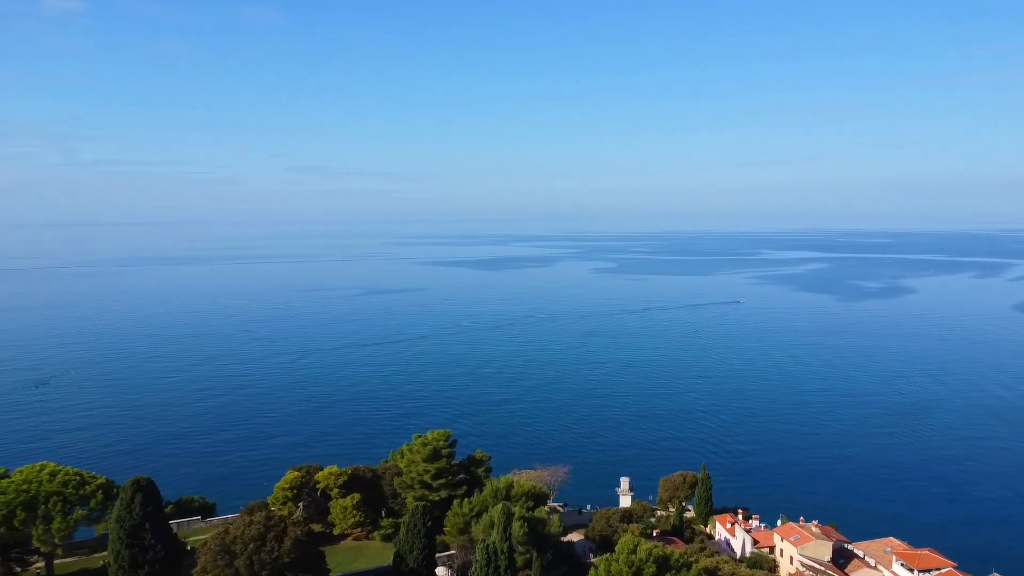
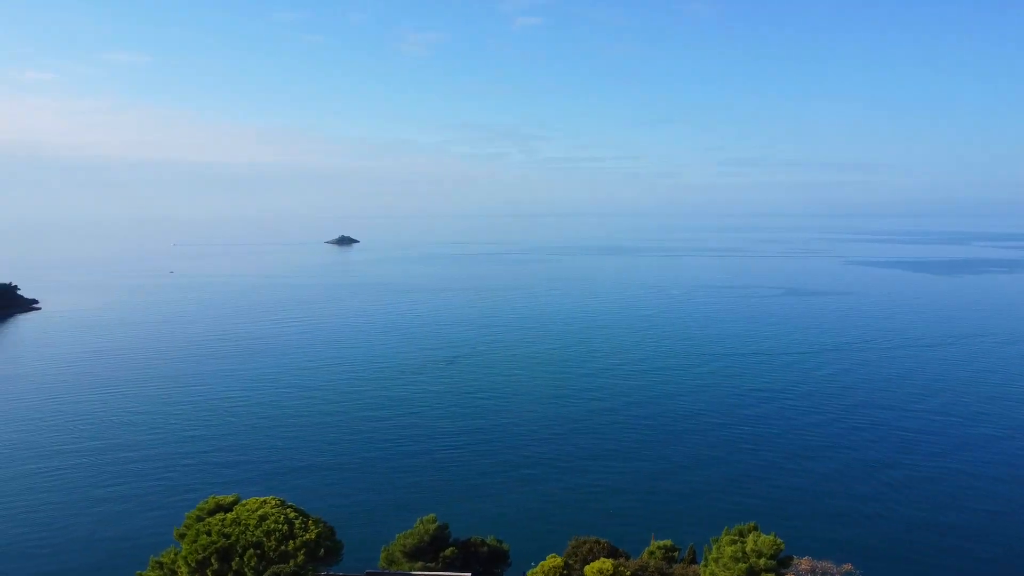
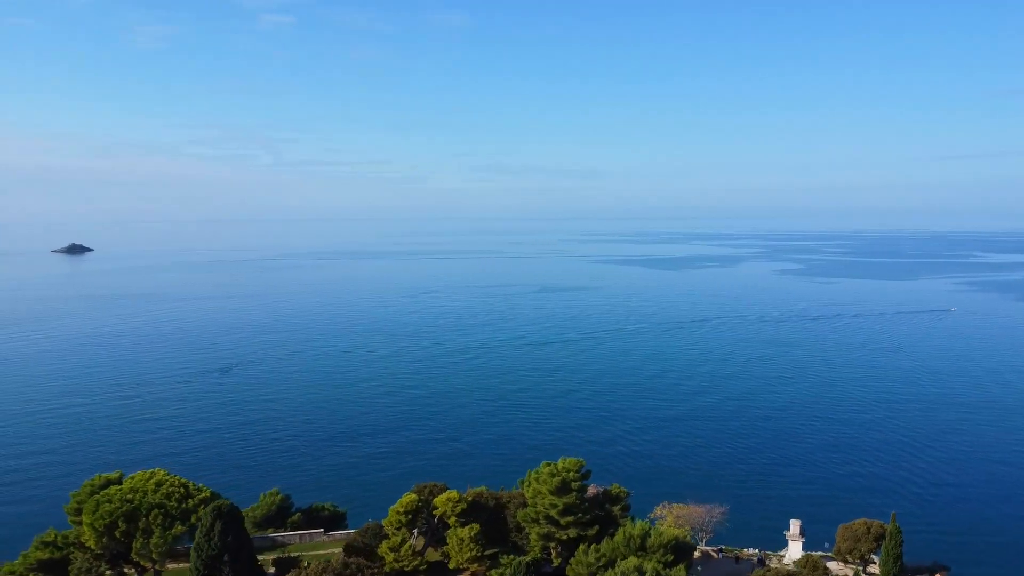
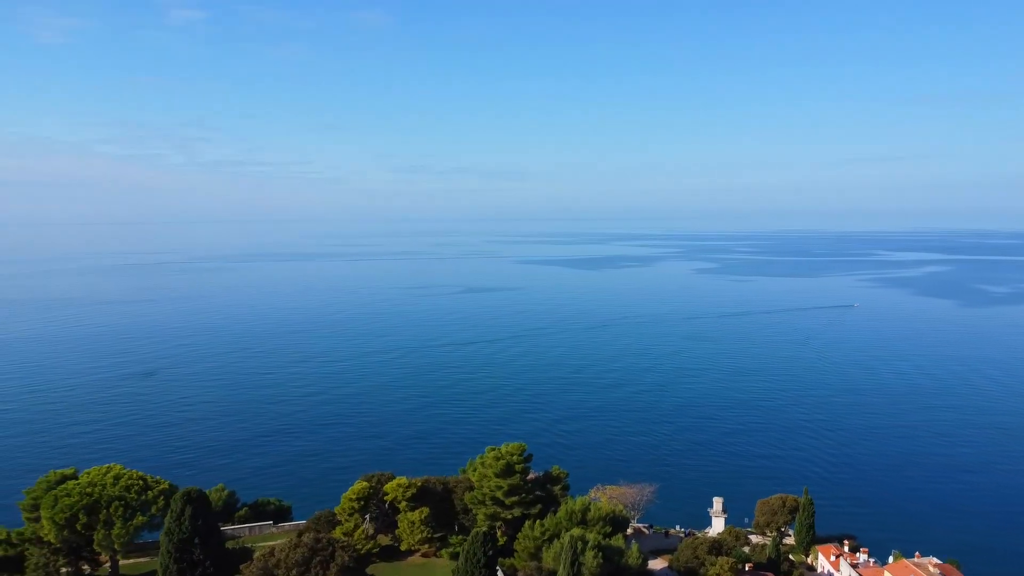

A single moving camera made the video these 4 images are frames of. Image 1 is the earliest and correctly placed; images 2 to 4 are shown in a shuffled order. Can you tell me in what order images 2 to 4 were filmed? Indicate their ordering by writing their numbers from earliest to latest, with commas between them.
4, 3, 2
